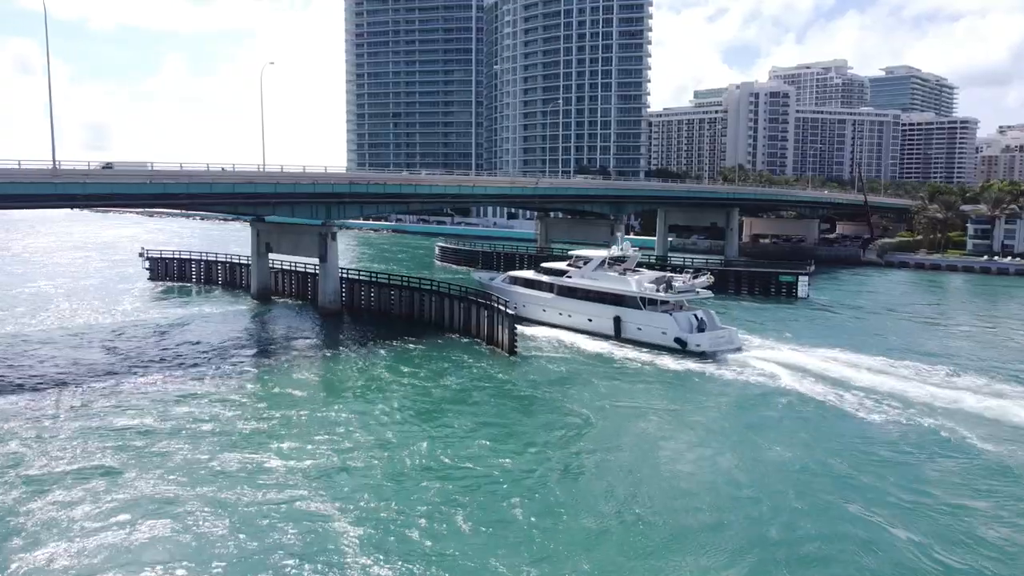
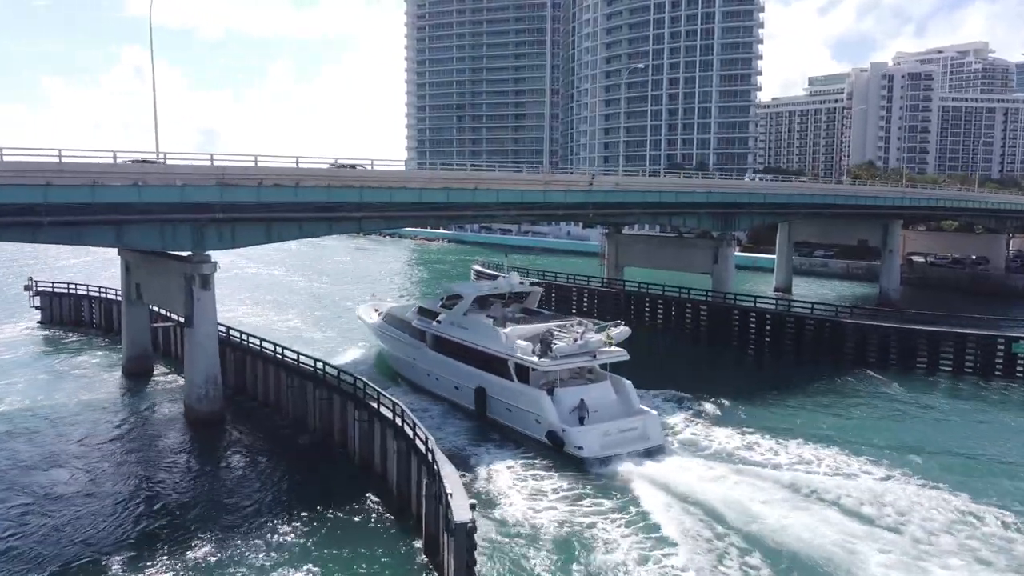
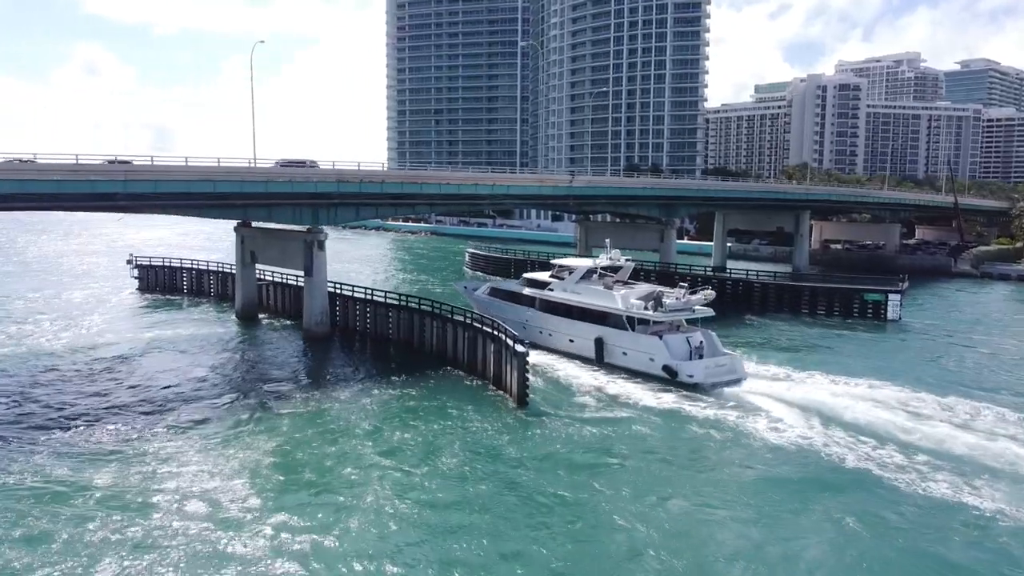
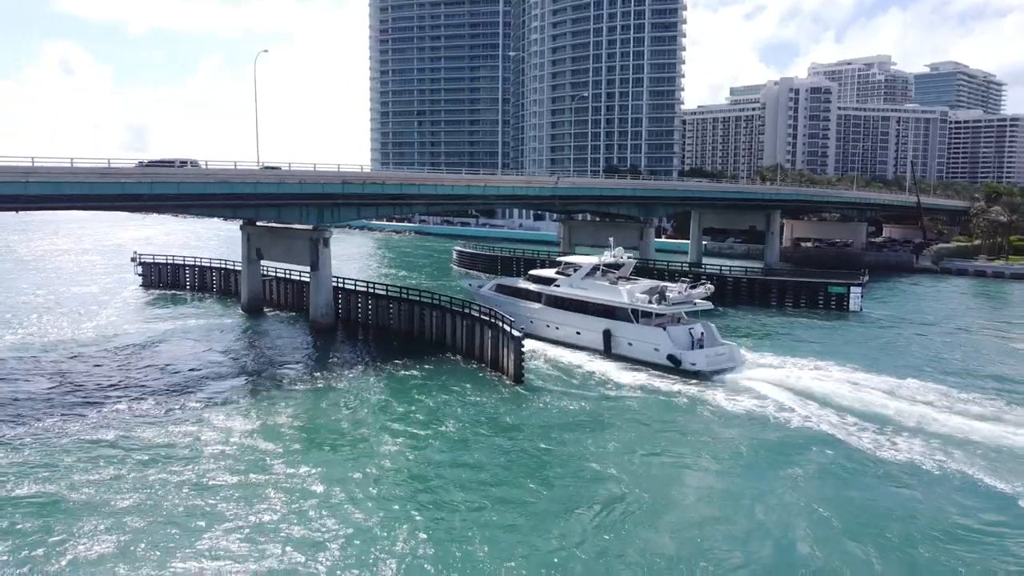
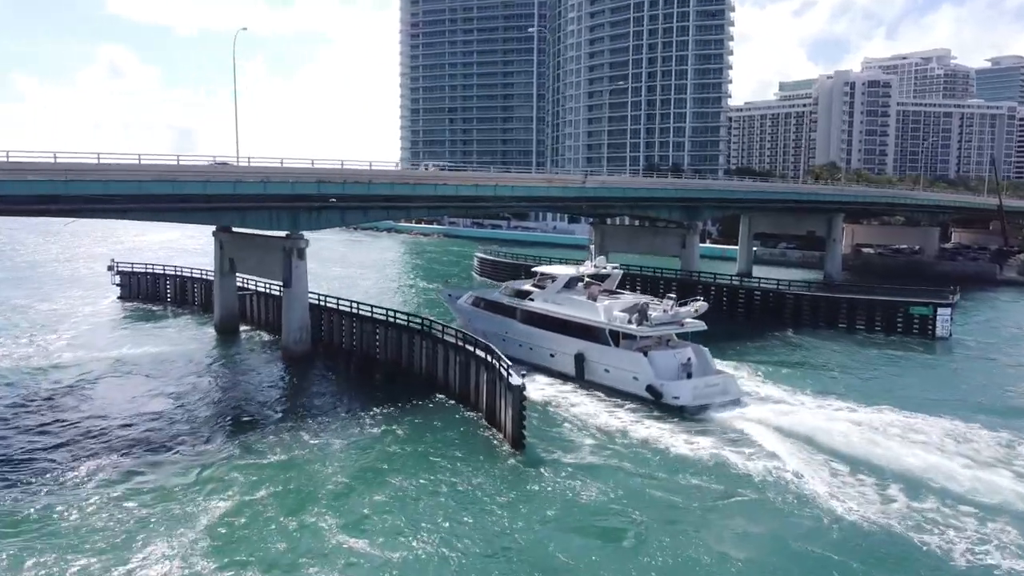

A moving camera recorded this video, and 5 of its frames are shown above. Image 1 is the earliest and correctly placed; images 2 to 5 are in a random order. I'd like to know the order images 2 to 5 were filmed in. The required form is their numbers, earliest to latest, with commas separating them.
4, 3, 5, 2
